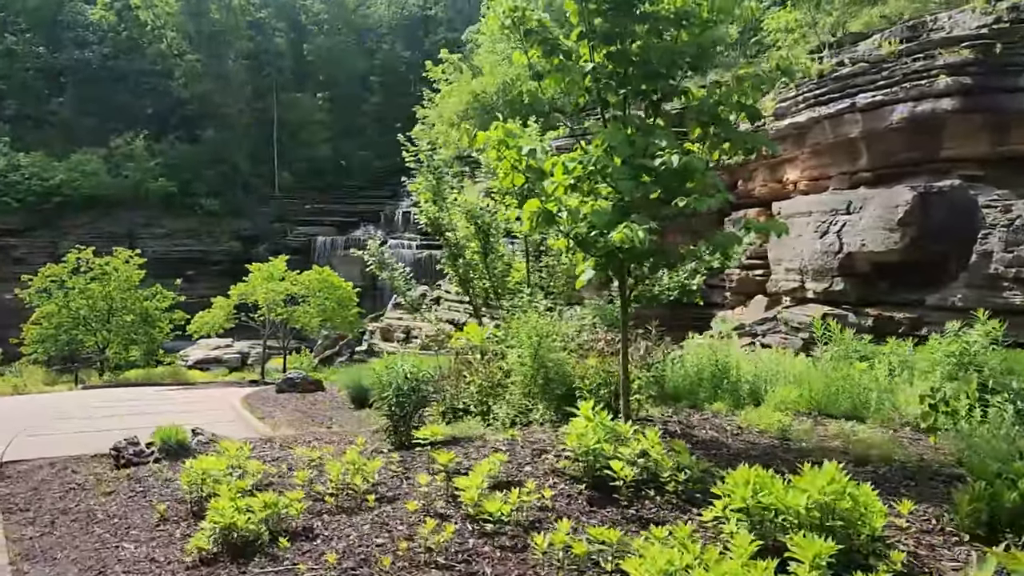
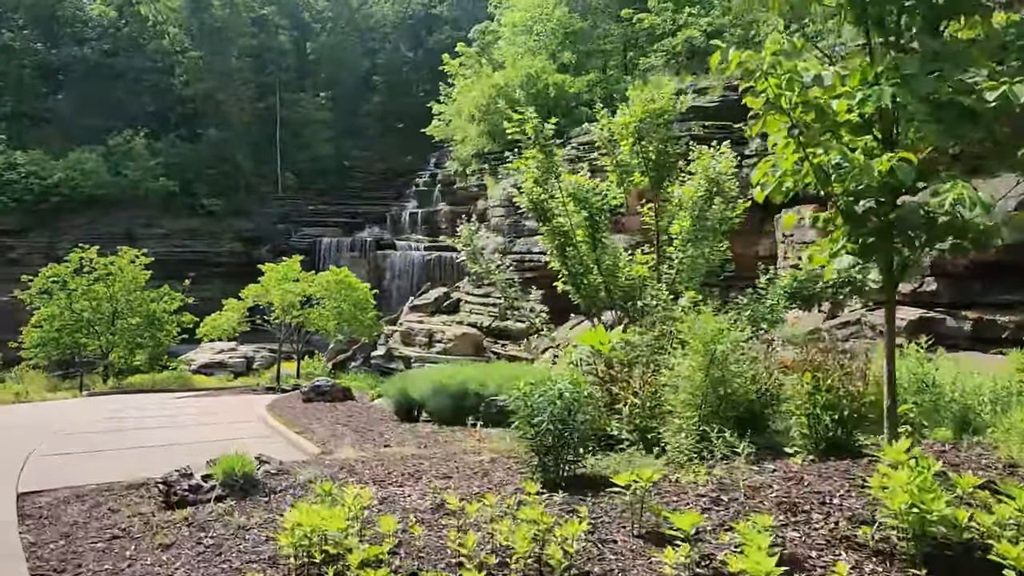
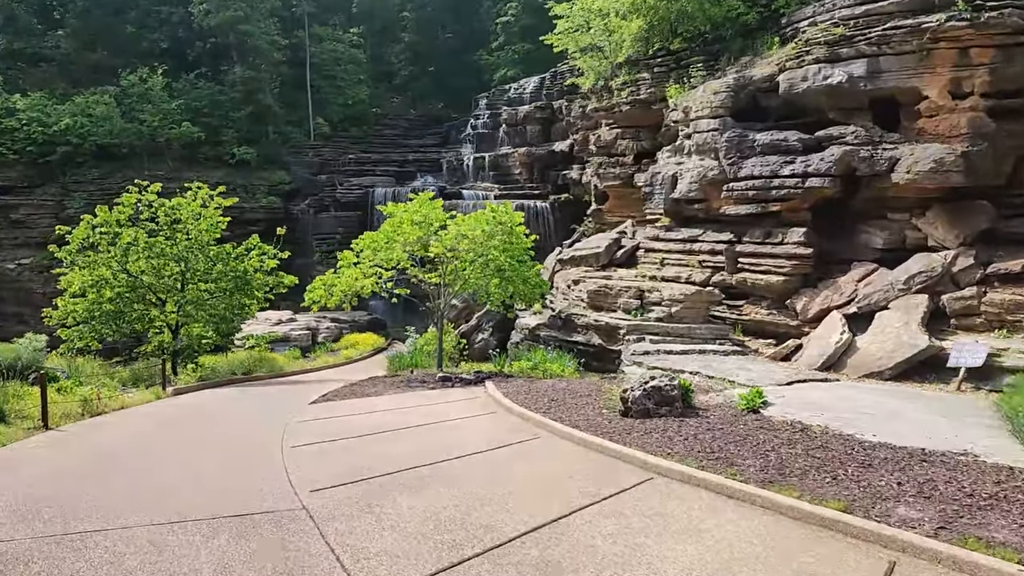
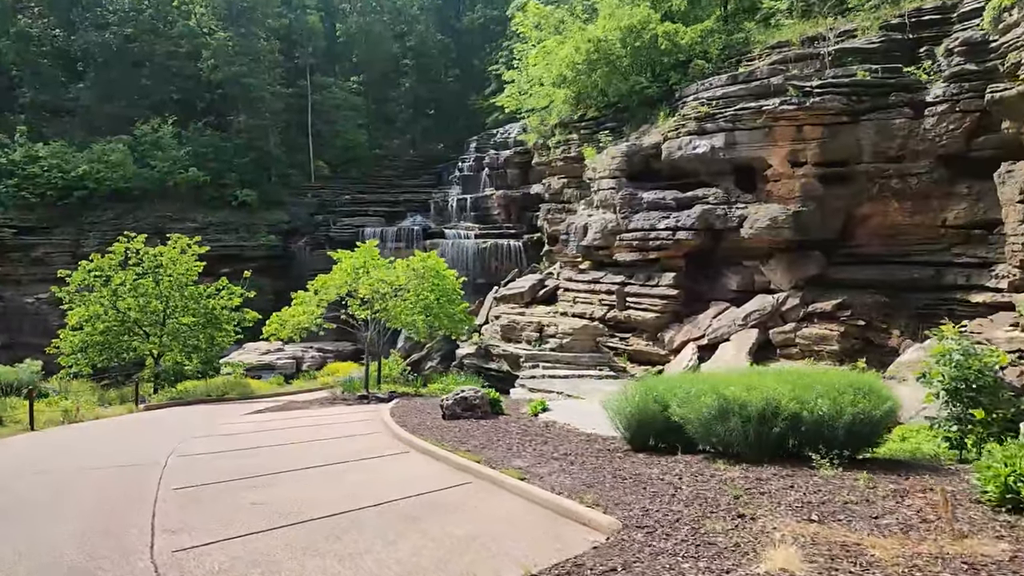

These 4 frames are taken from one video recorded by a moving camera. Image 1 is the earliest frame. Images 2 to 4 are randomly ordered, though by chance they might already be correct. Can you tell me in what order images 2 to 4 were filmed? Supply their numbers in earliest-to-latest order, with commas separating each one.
2, 4, 3
